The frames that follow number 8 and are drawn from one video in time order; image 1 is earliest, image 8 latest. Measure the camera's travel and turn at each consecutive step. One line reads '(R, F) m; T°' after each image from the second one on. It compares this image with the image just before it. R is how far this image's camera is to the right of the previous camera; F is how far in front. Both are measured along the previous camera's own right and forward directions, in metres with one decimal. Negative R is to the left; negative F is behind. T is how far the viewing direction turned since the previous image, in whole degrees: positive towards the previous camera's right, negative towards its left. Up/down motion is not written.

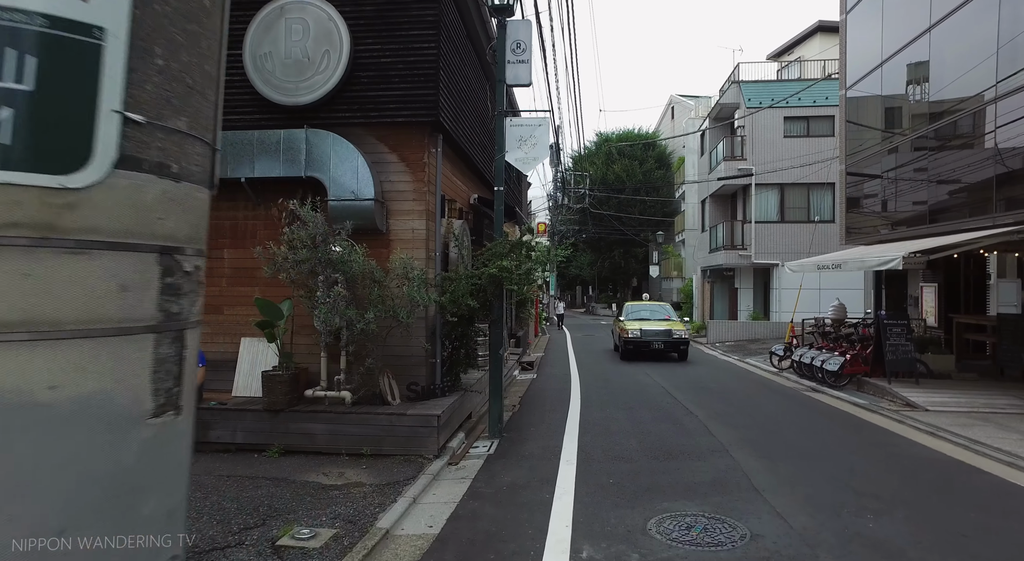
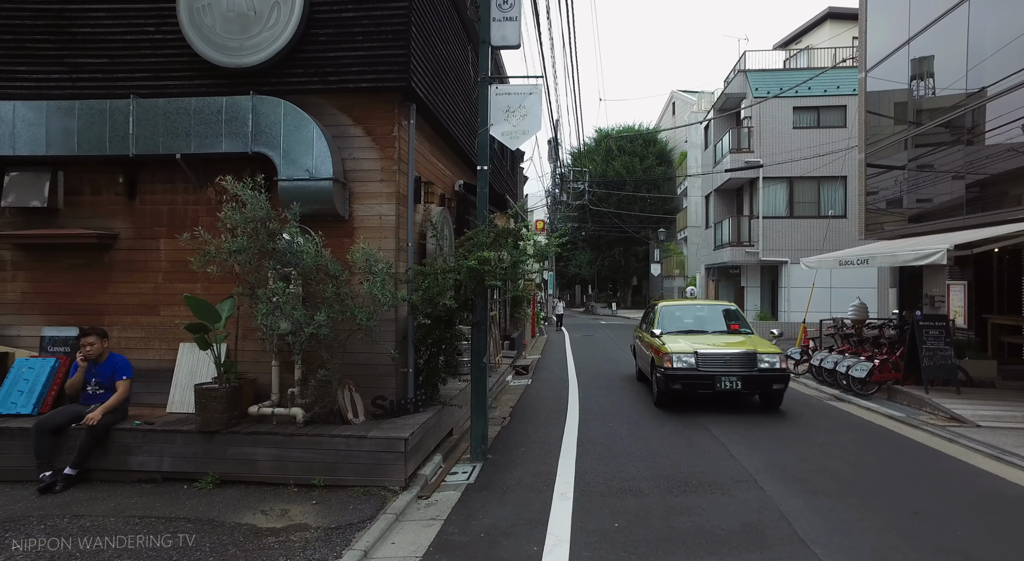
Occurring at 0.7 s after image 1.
(+0.1, +1.1) m; 0°
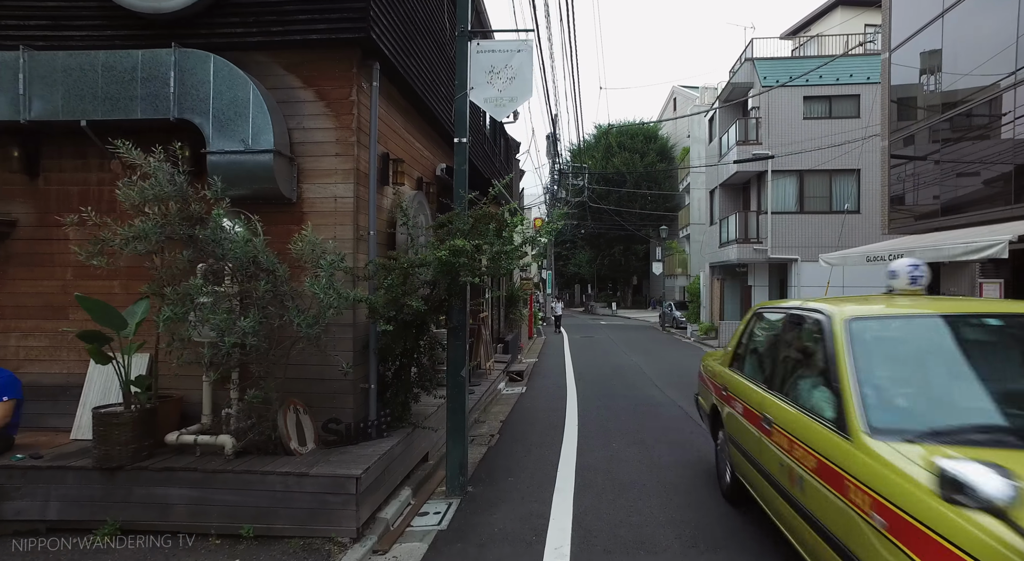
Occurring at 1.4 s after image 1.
(+0.1, +1.1) m; 0°
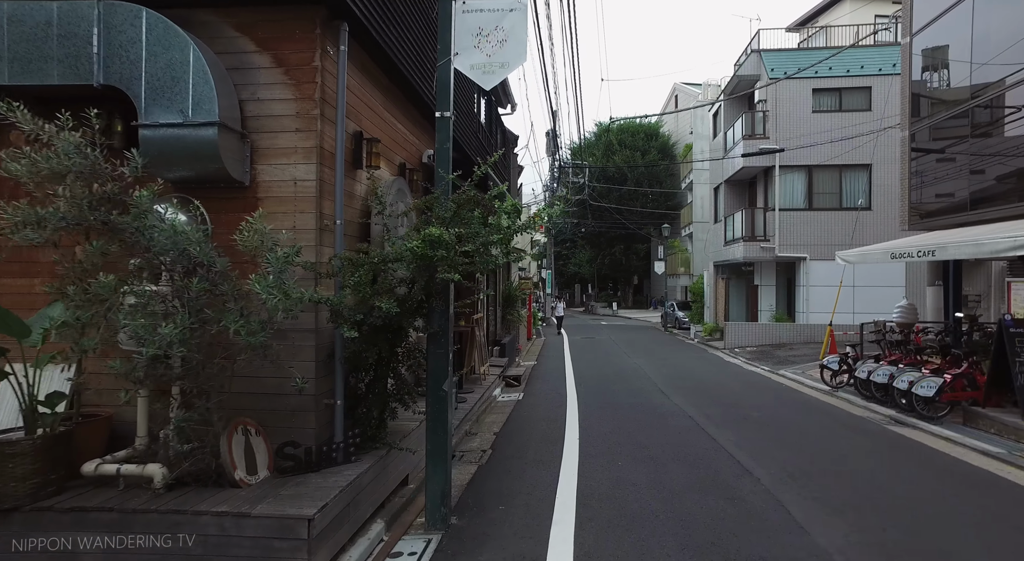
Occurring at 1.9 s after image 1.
(+0.1, +0.8) m; 0°
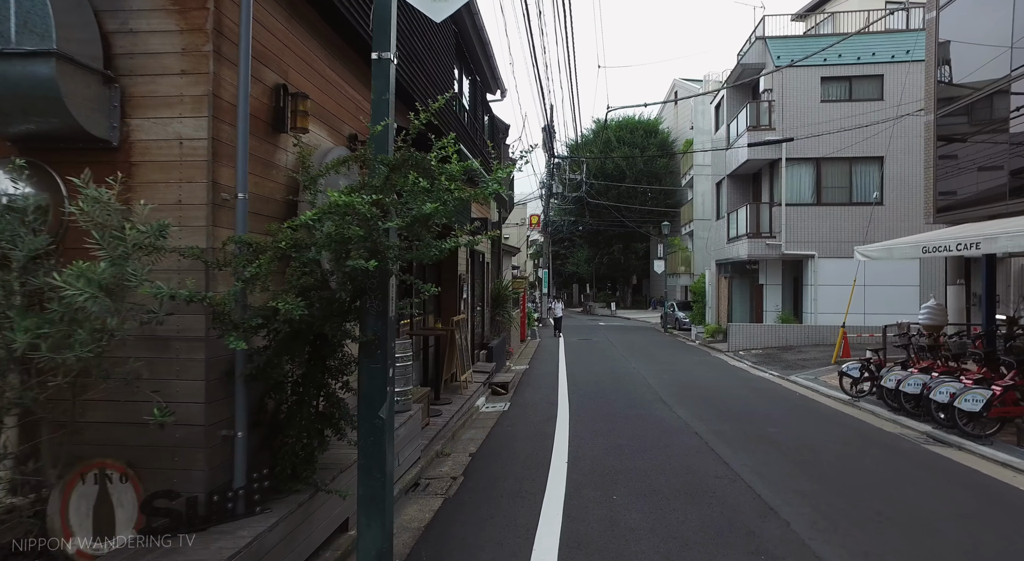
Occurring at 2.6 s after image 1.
(+0.2, +1.1) m; 0°
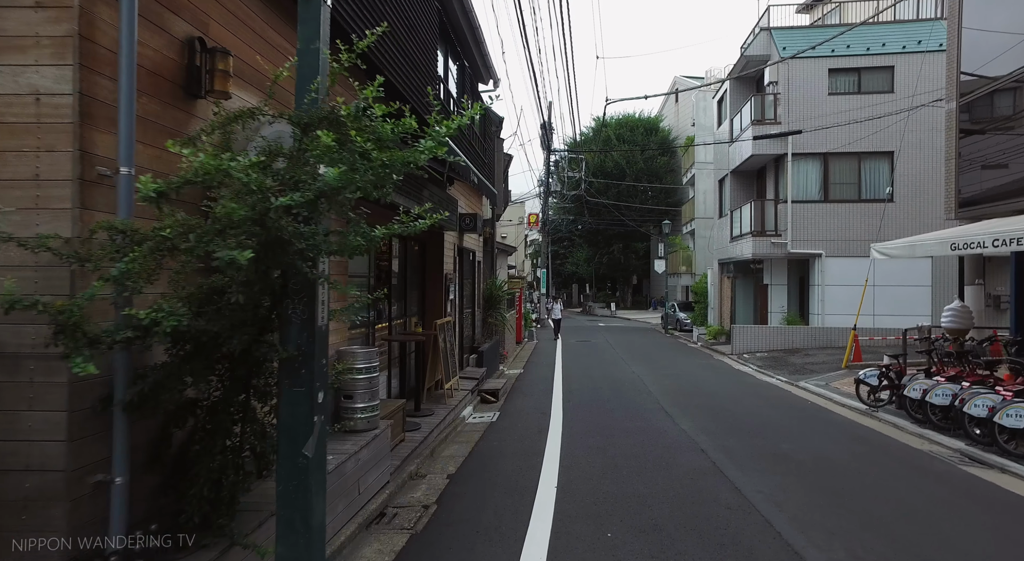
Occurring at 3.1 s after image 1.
(+0.2, +0.8) m; 0°
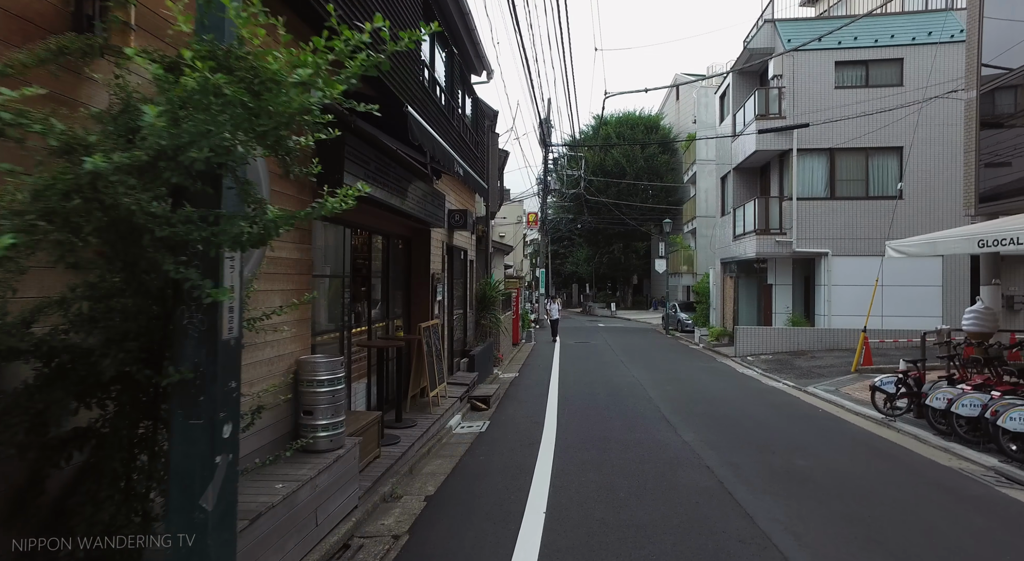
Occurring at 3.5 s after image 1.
(+0.2, +0.6) m; 0°
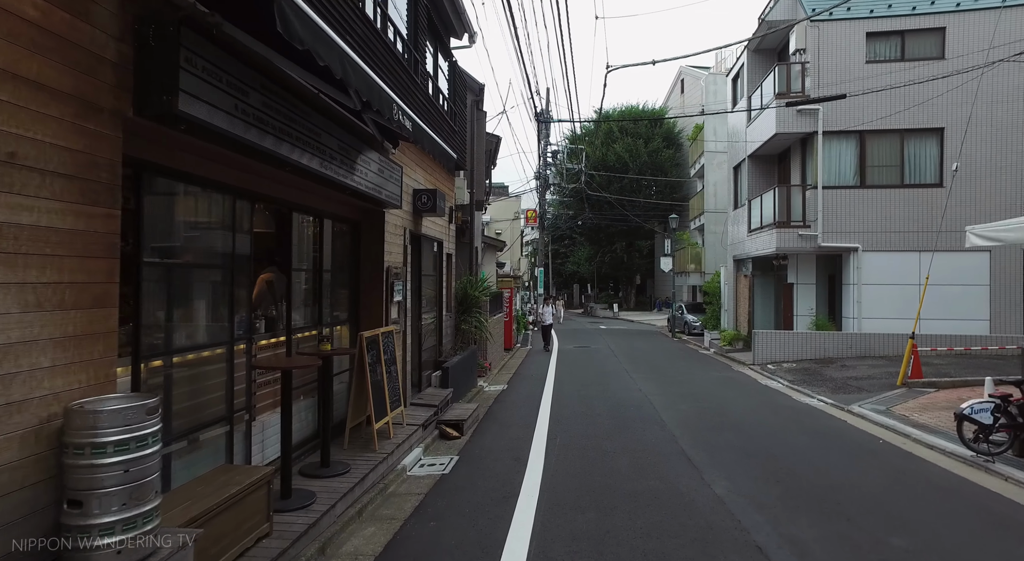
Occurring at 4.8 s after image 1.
(+0.3, +2.1) m; 0°
